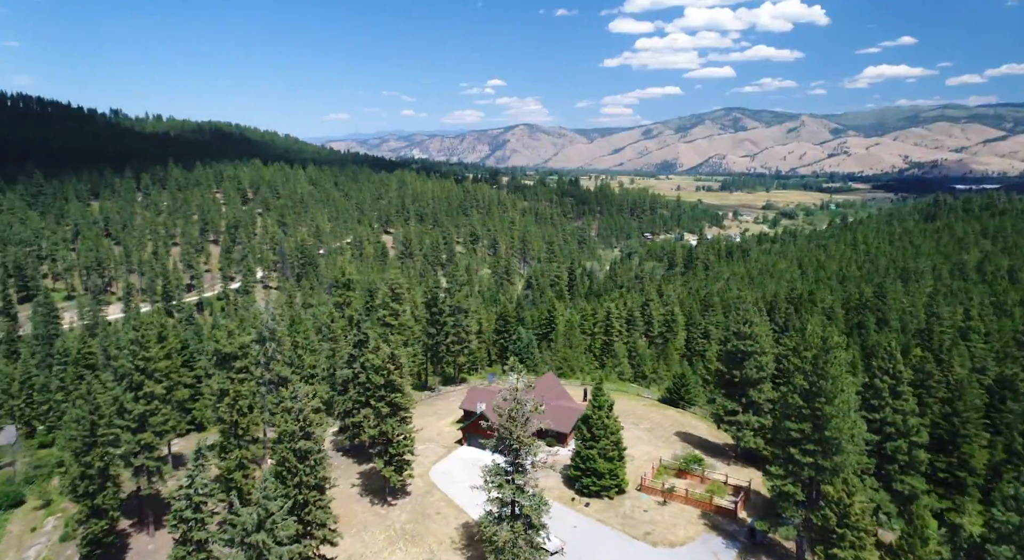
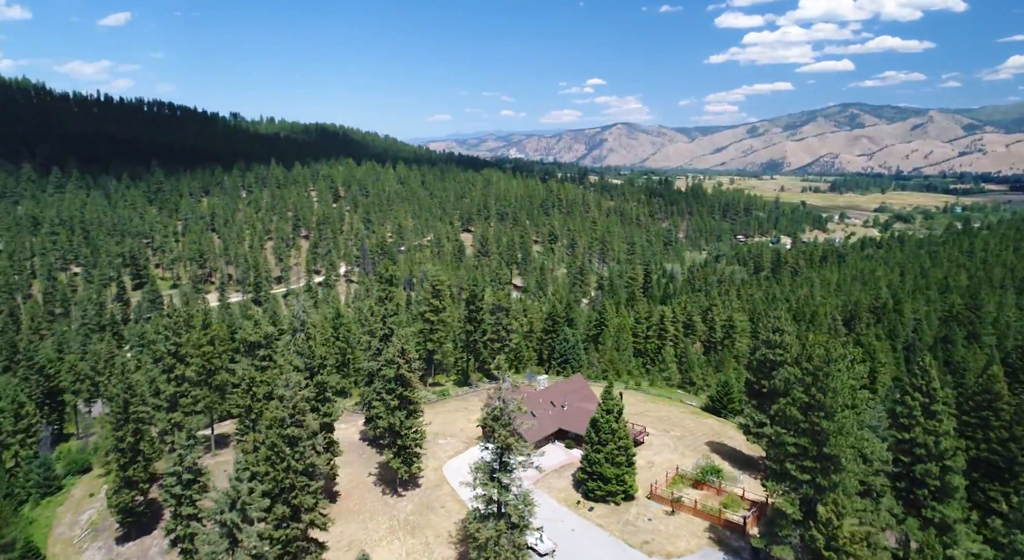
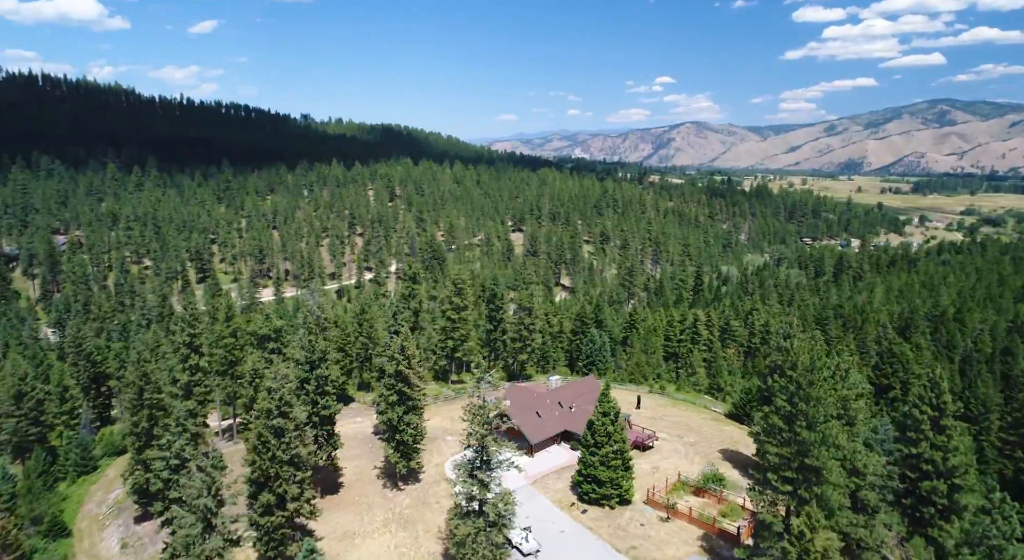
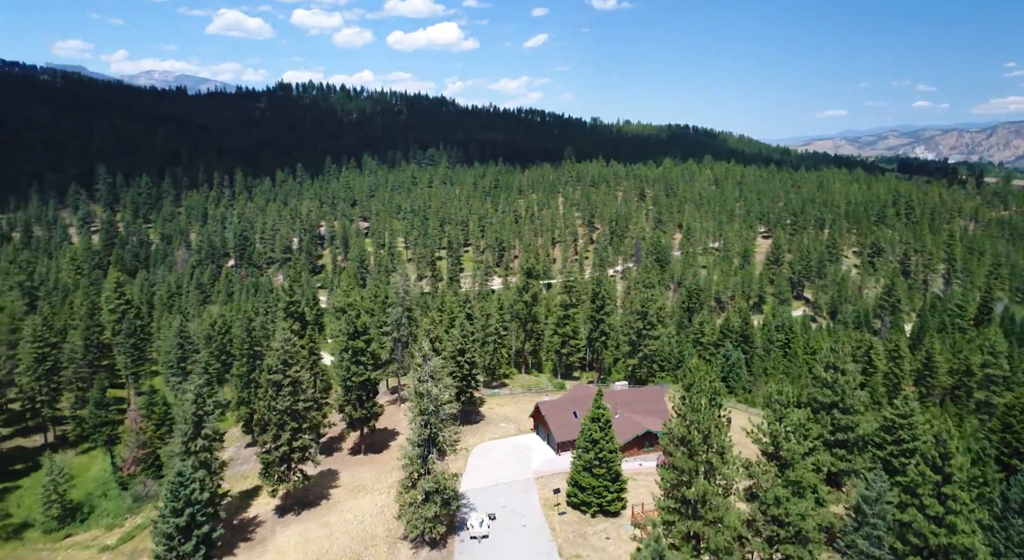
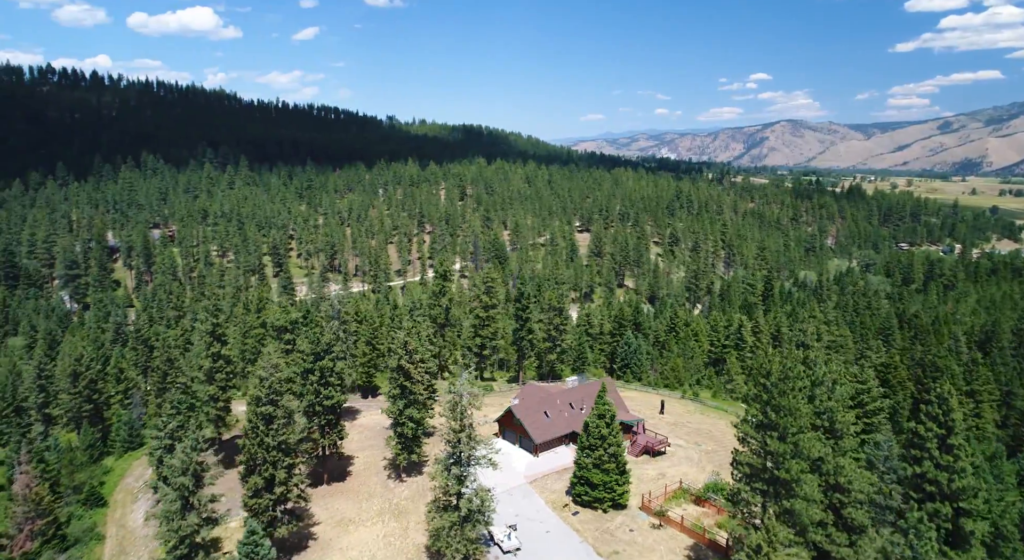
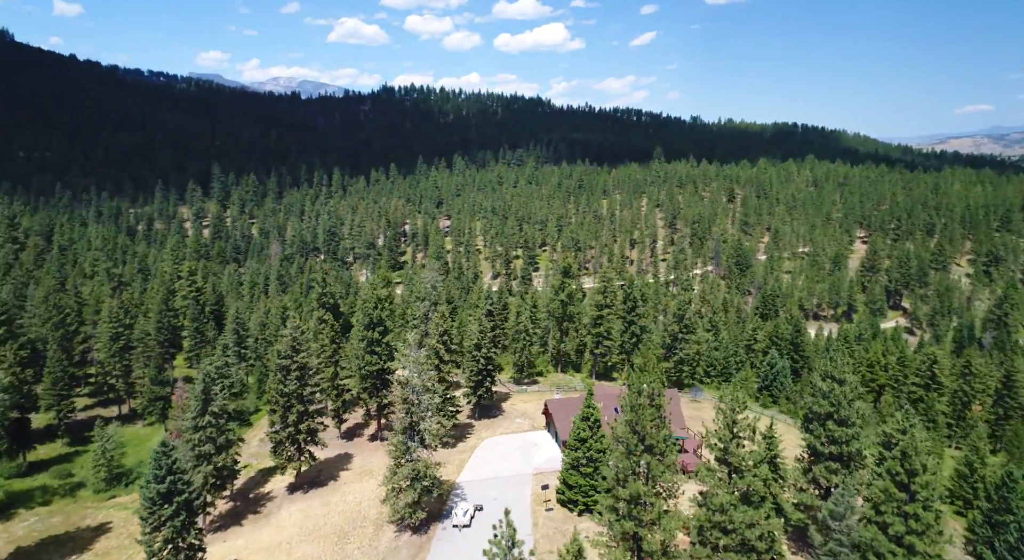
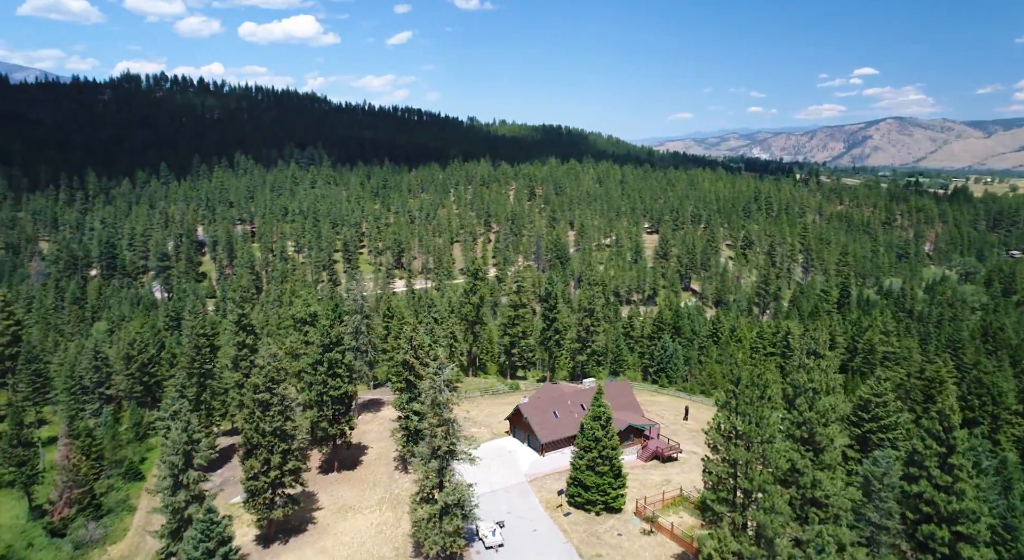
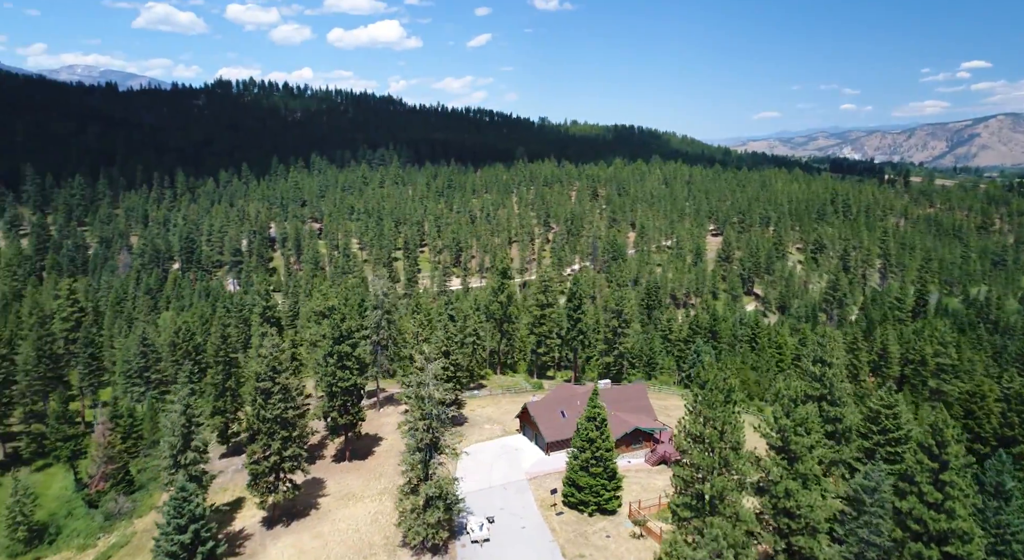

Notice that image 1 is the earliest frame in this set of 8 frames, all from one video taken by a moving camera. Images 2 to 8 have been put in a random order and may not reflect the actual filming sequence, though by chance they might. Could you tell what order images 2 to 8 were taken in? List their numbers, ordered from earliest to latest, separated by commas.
2, 3, 5, 7, 8, 4, 6
